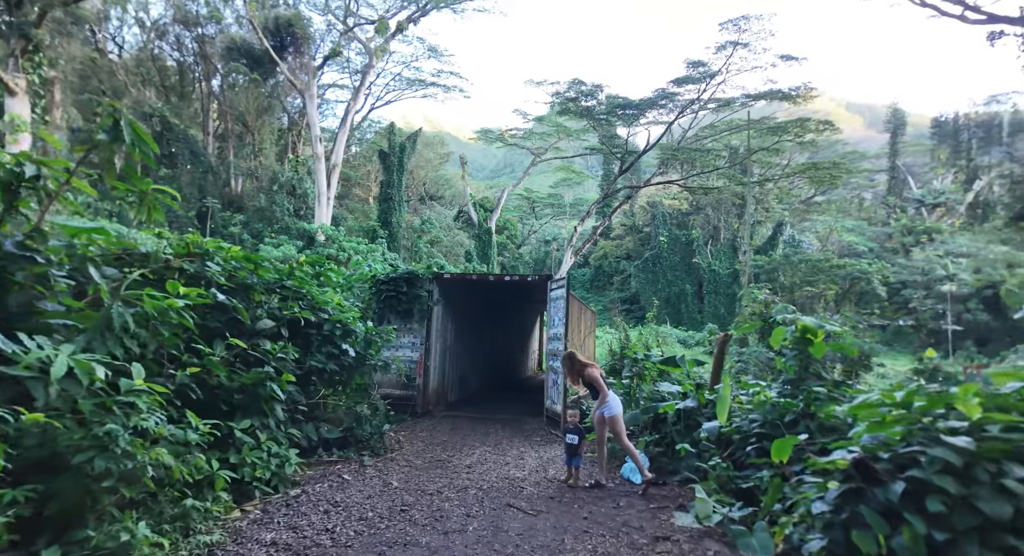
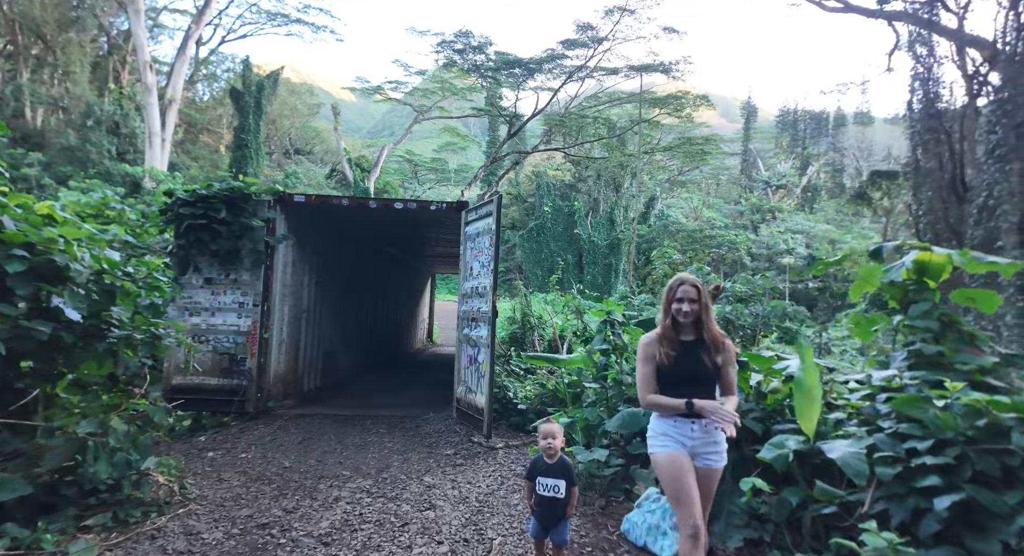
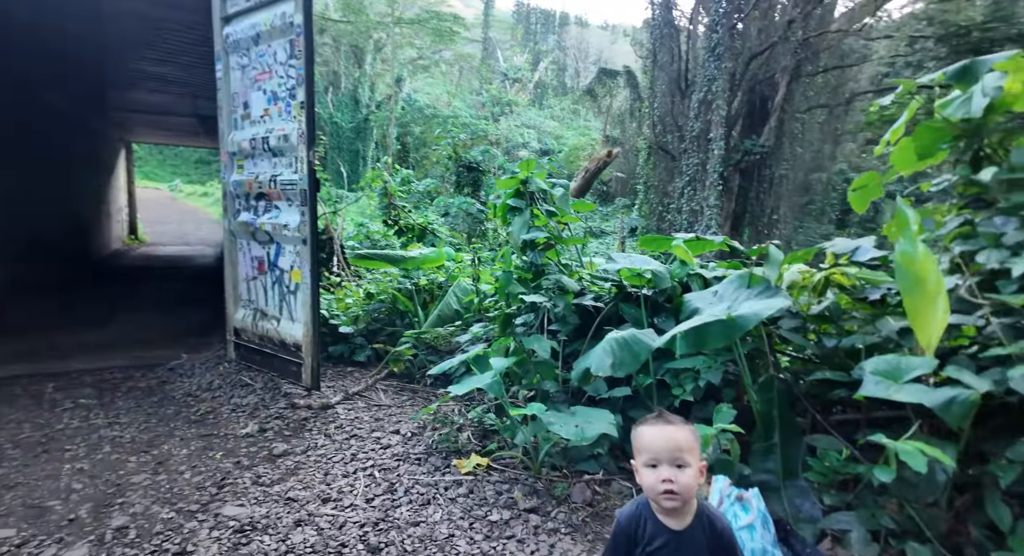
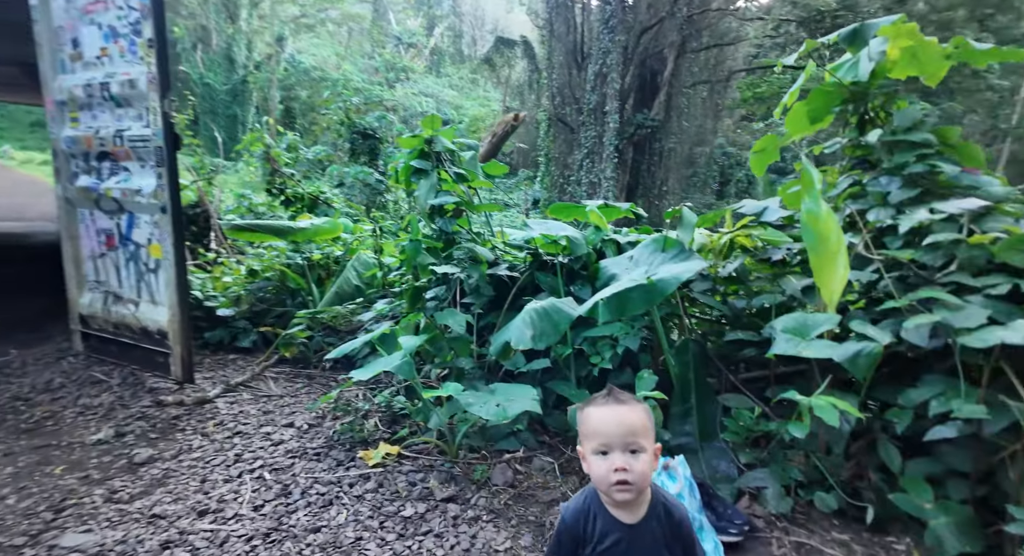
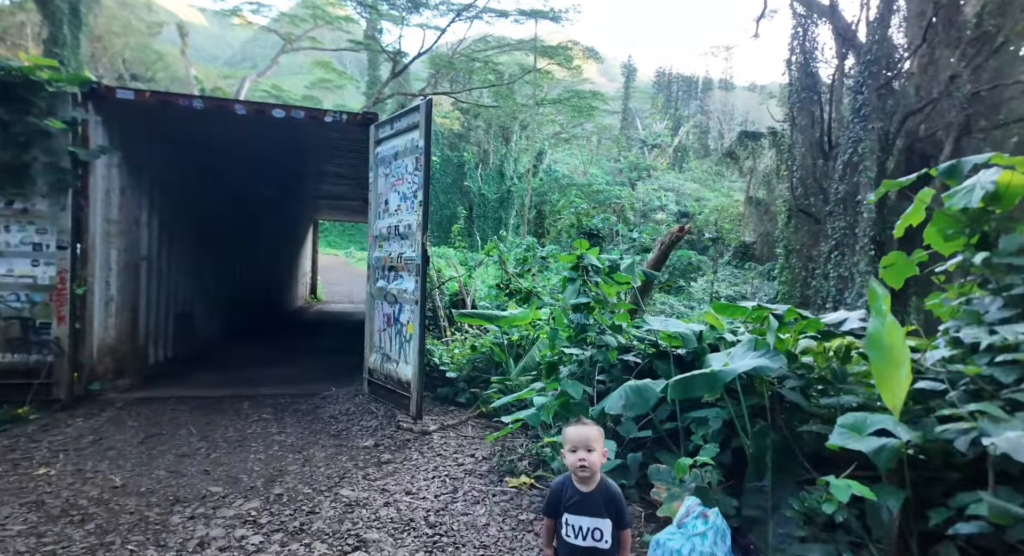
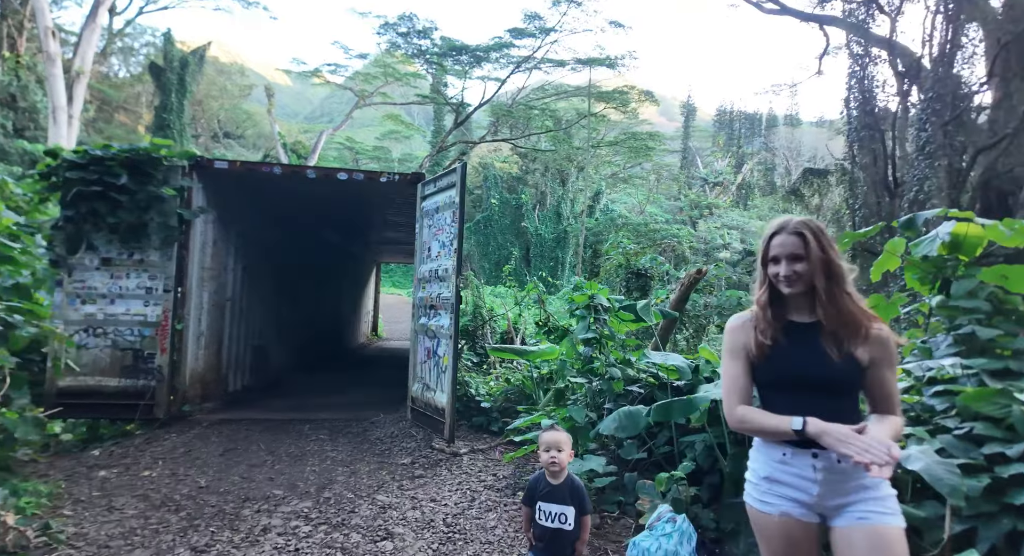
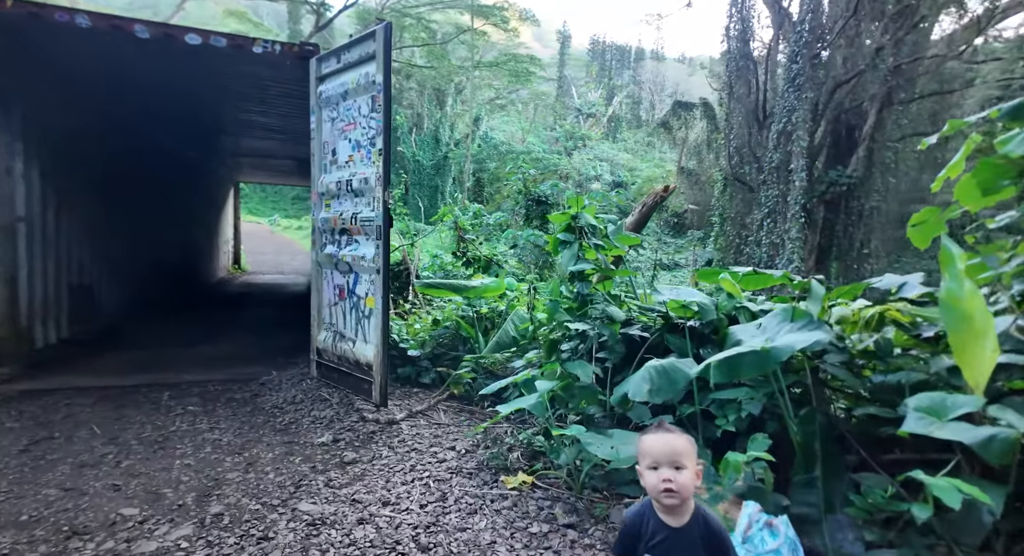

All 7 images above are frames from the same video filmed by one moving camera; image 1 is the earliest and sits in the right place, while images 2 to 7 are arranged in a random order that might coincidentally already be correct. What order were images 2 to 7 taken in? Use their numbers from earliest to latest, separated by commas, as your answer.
2, 6, 5, 7, 3, 4
